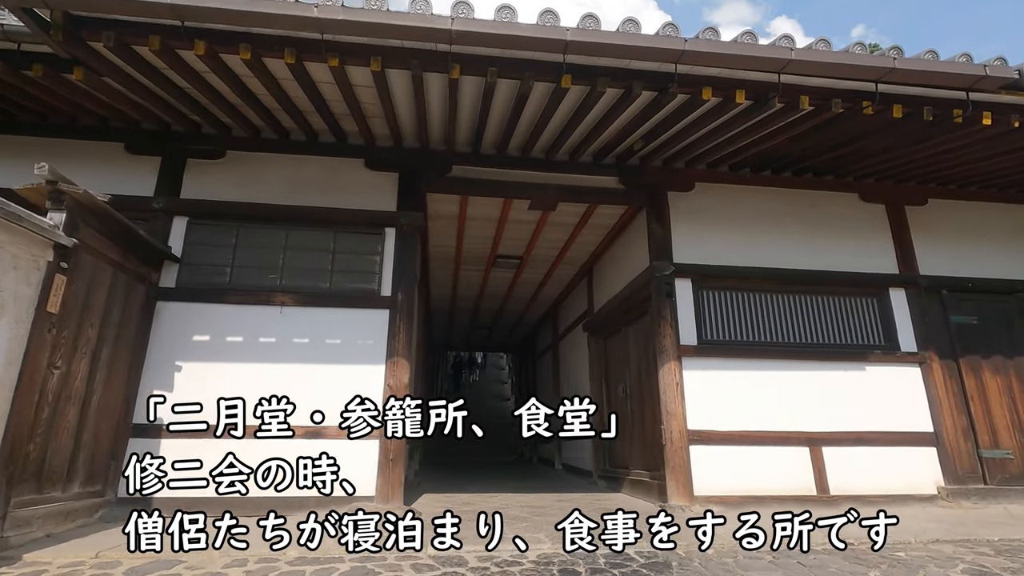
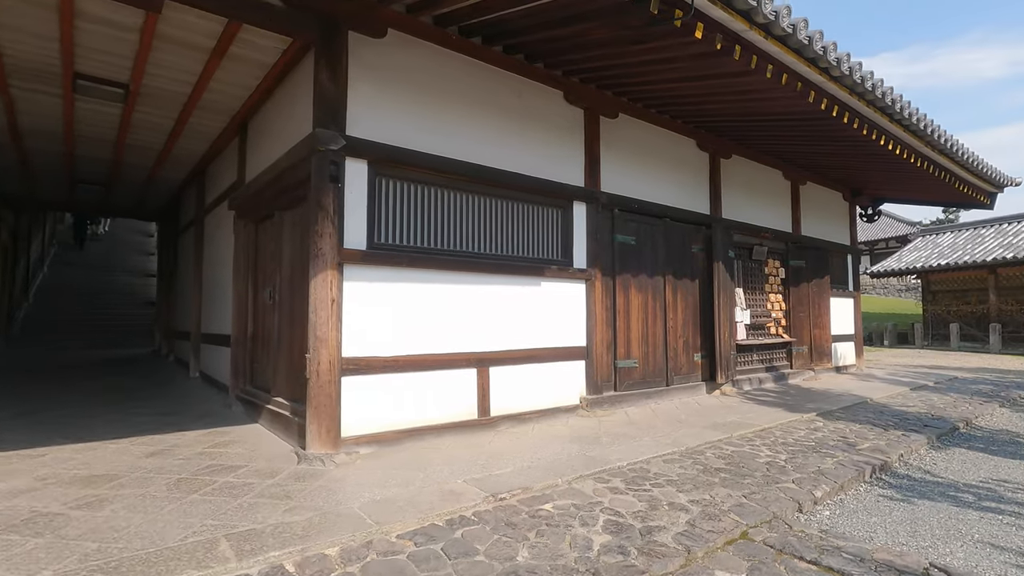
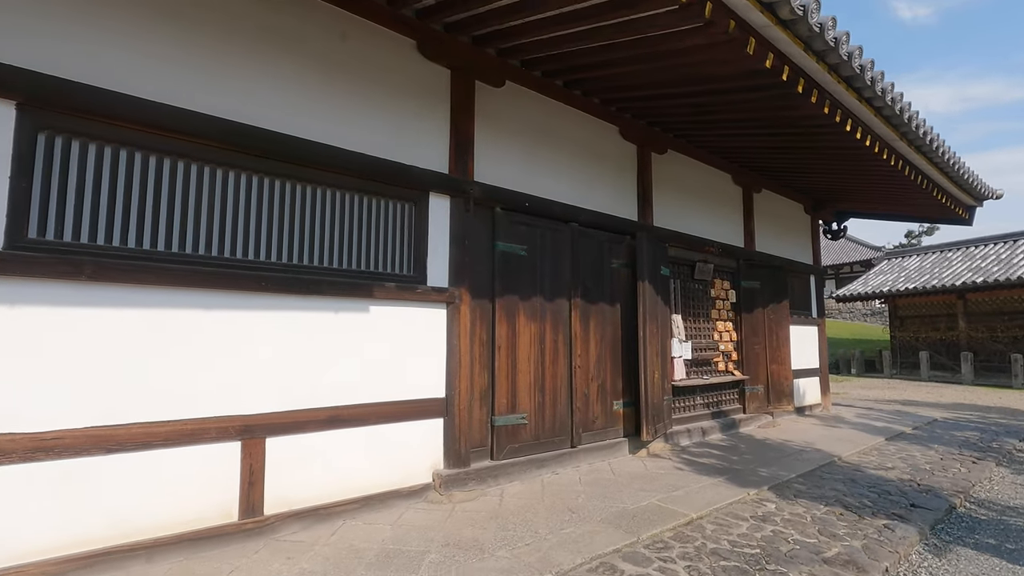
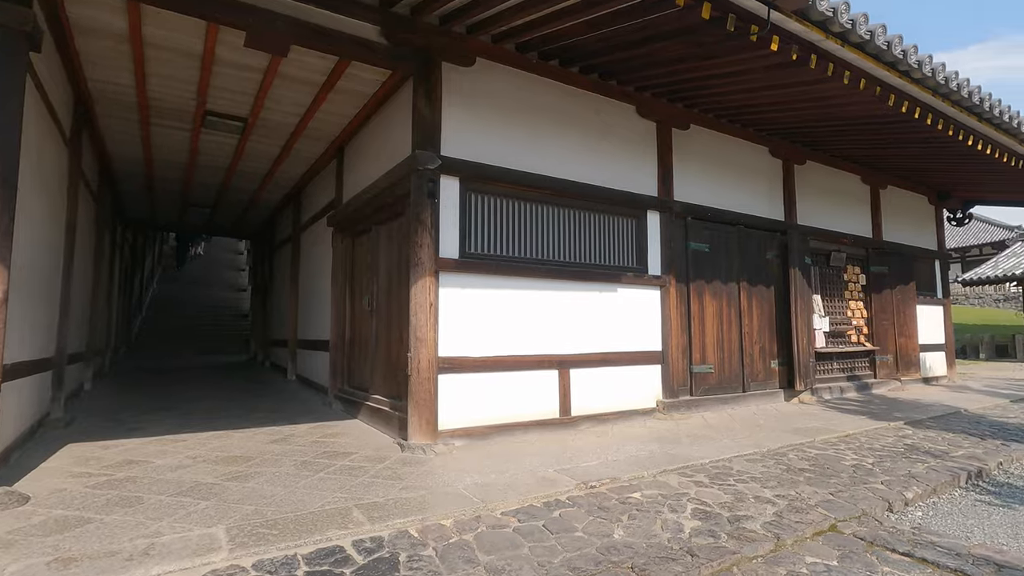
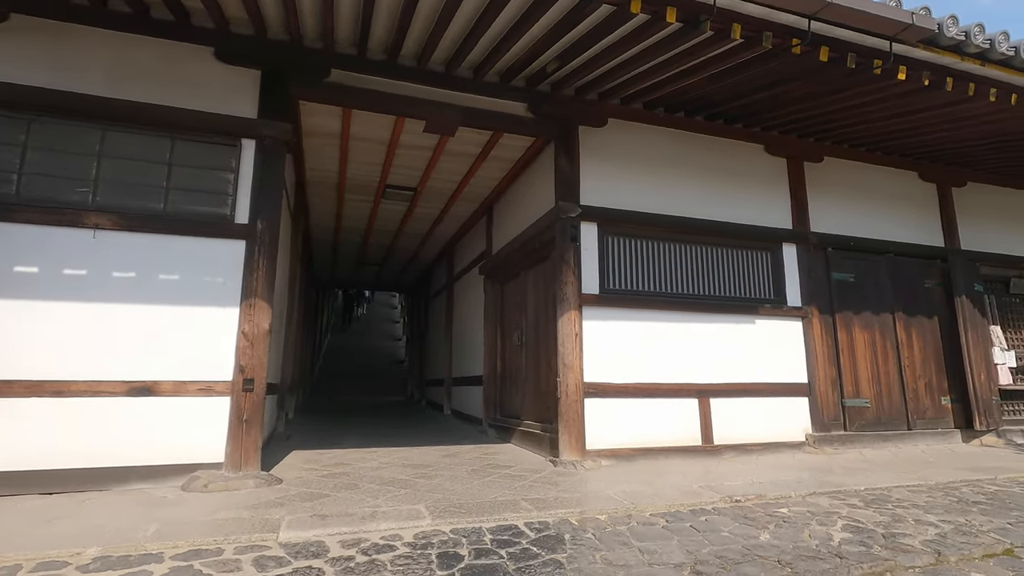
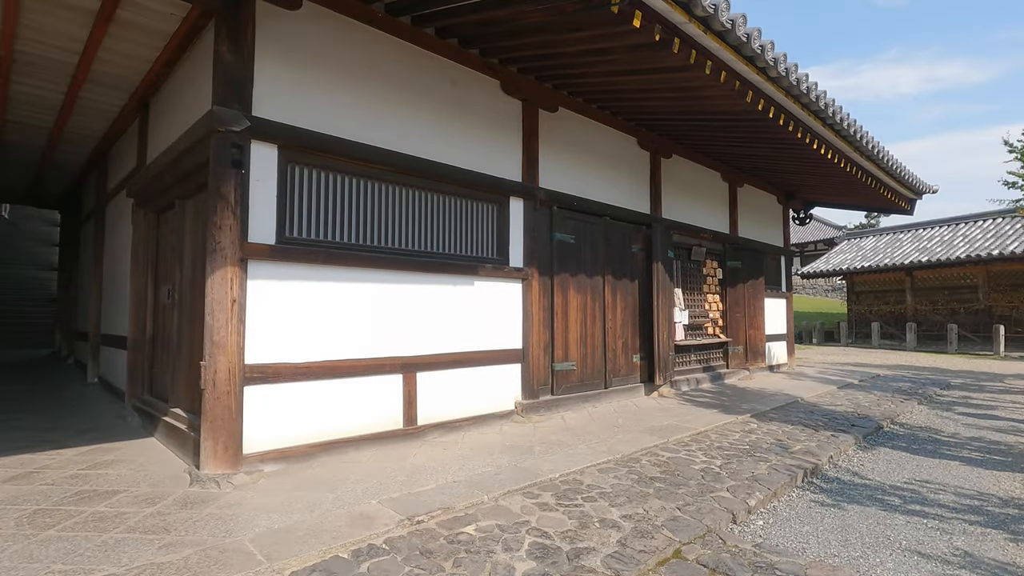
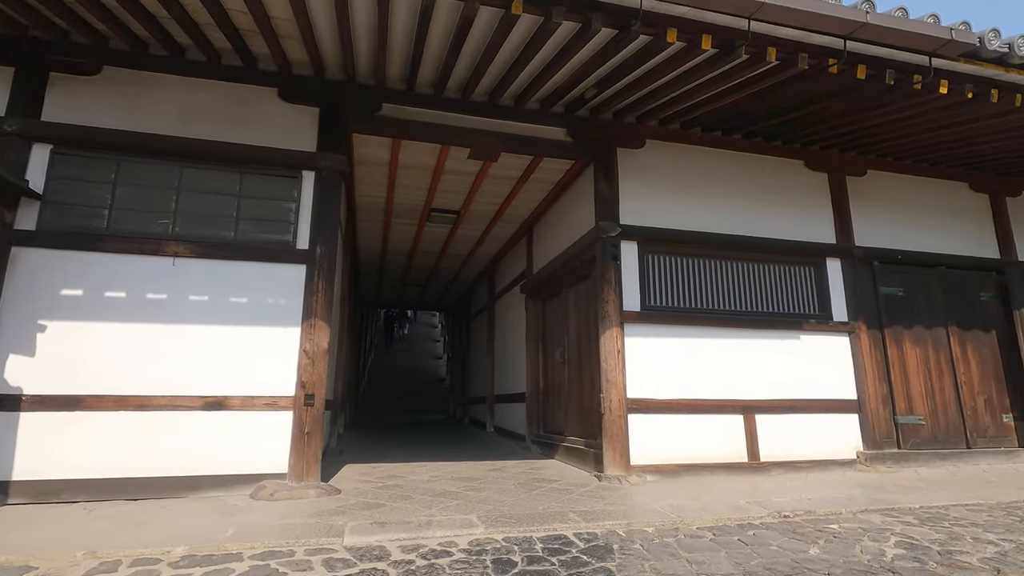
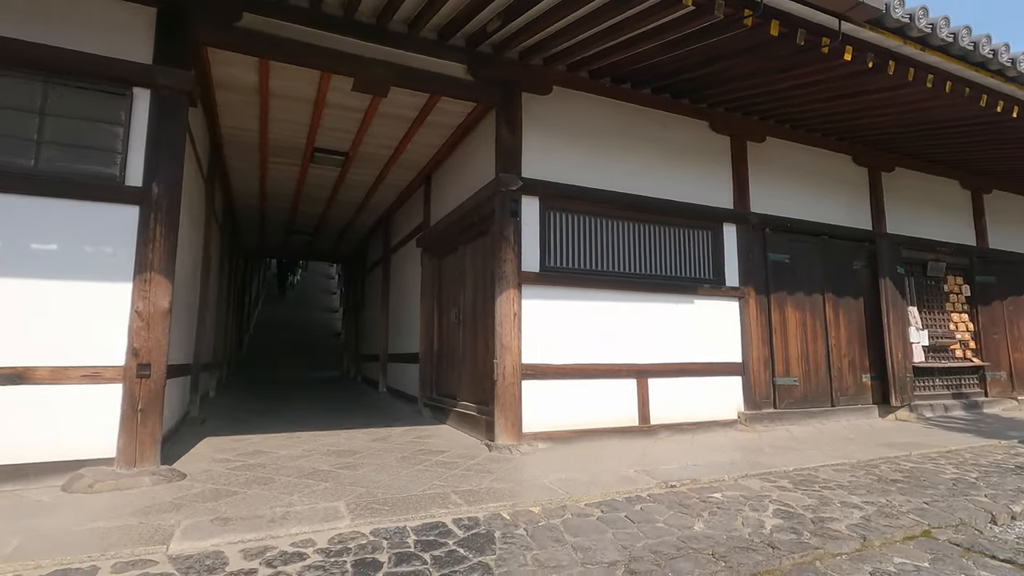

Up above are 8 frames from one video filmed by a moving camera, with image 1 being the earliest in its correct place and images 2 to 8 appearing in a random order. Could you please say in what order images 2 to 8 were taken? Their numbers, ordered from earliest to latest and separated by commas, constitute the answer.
7, 5, 8, 4, 2, 6, 3
